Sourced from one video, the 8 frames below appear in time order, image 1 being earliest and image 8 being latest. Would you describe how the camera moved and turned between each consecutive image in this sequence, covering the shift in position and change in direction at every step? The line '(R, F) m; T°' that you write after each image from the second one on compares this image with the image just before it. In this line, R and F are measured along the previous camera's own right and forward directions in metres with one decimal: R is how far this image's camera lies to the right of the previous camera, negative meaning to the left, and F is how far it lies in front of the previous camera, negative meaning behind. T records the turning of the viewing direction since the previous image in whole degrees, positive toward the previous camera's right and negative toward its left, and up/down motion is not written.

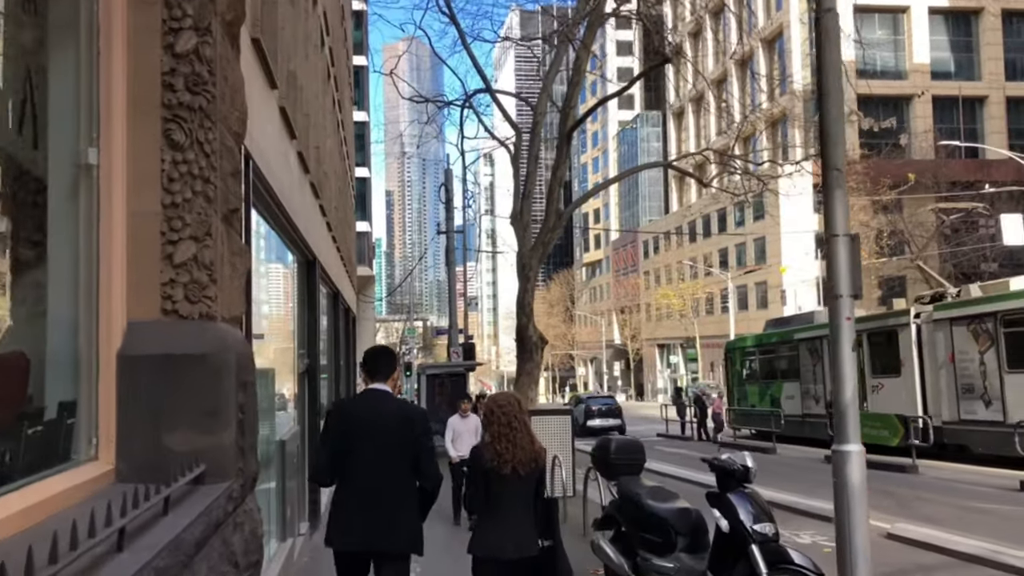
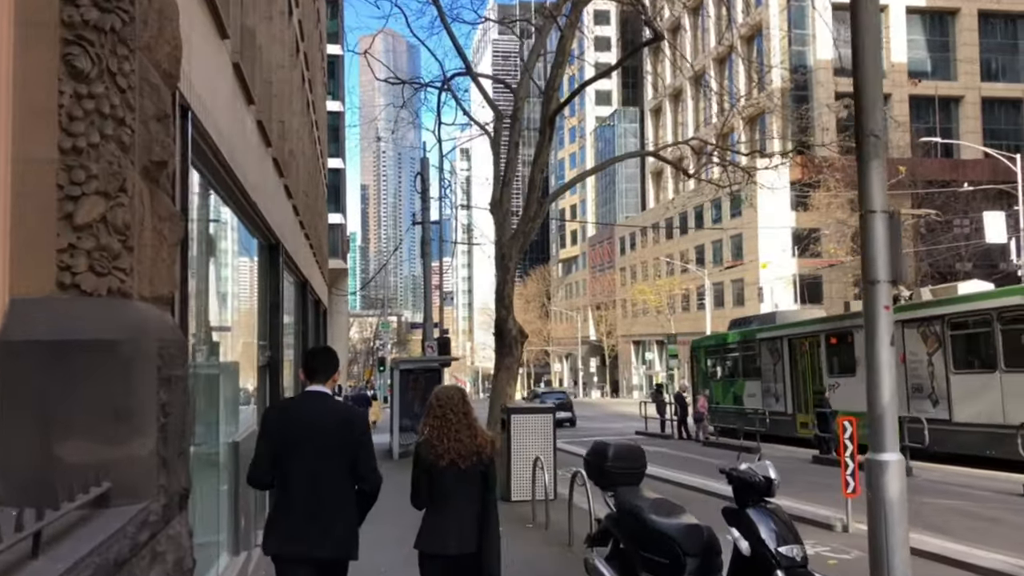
(-0.1, +0.6) m; +2°
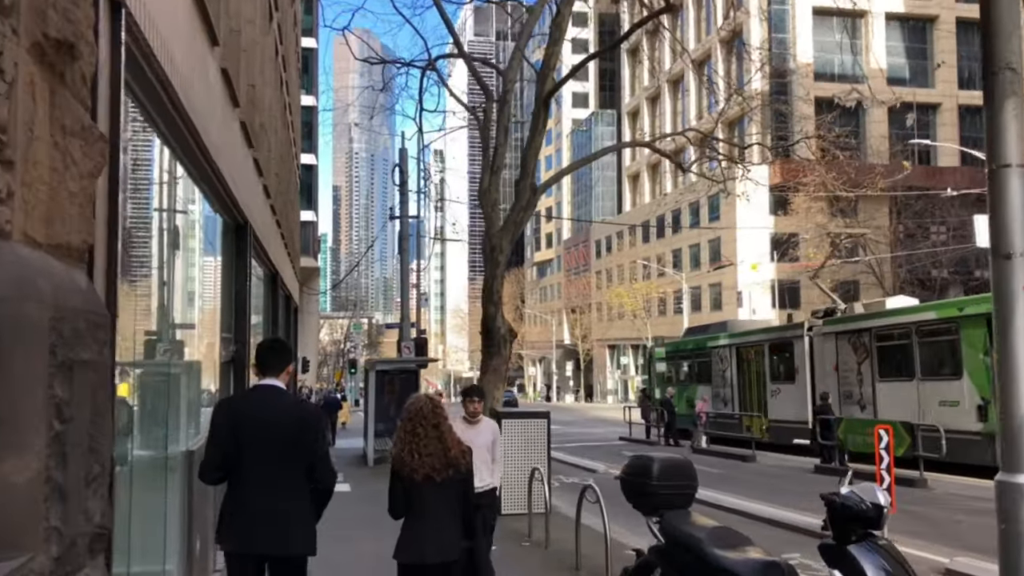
(-0.2, +0.9) m; +2°
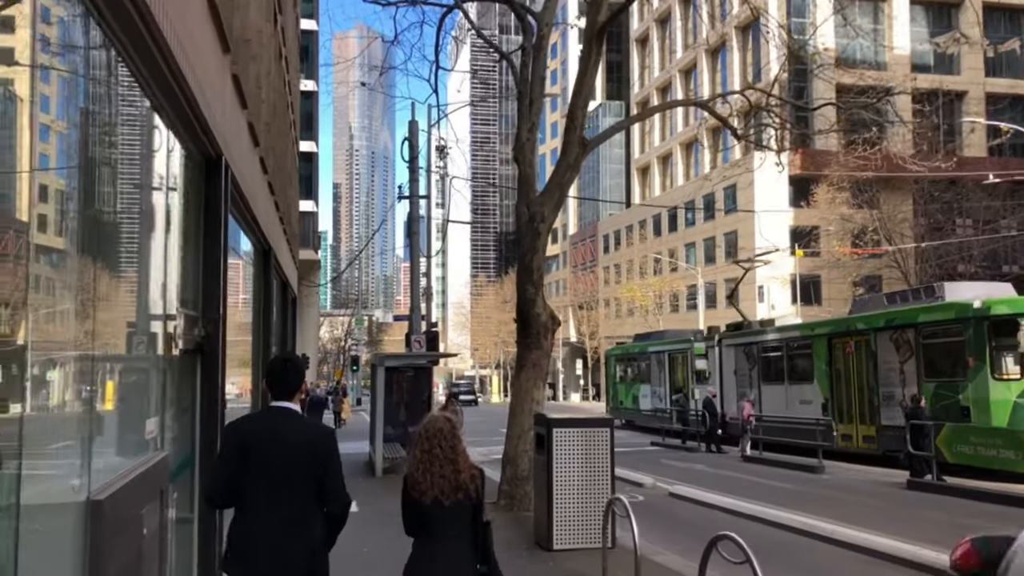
(-0.5, +2.0) m; 0°
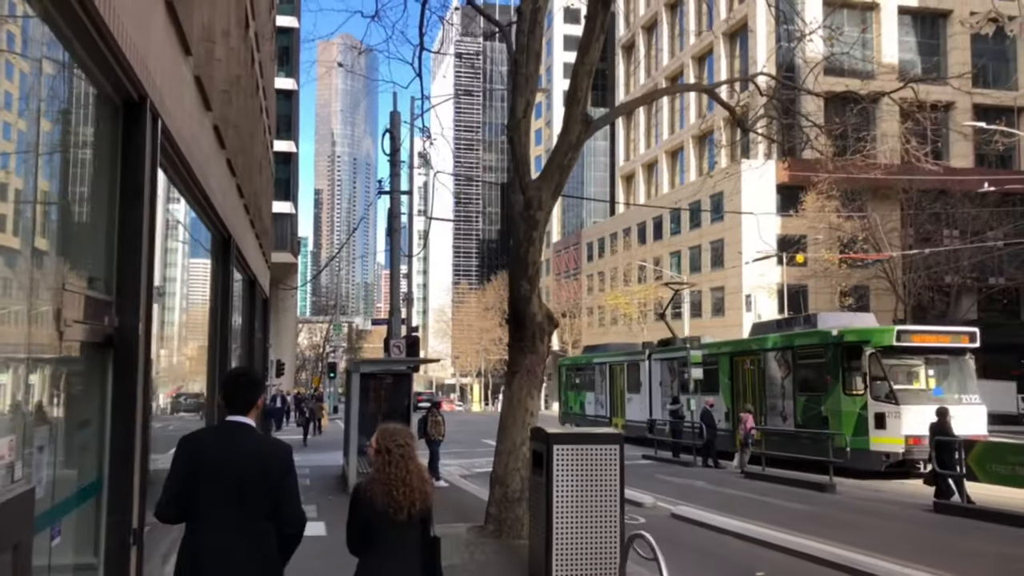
(-0.1, +1.0) m; +1°
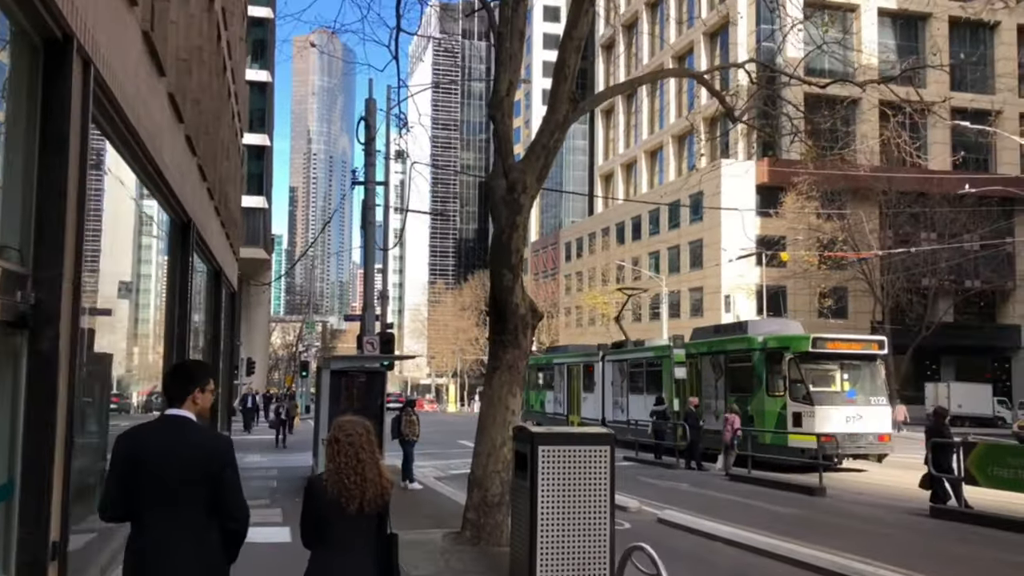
(0.0, +0.5) m; +2°
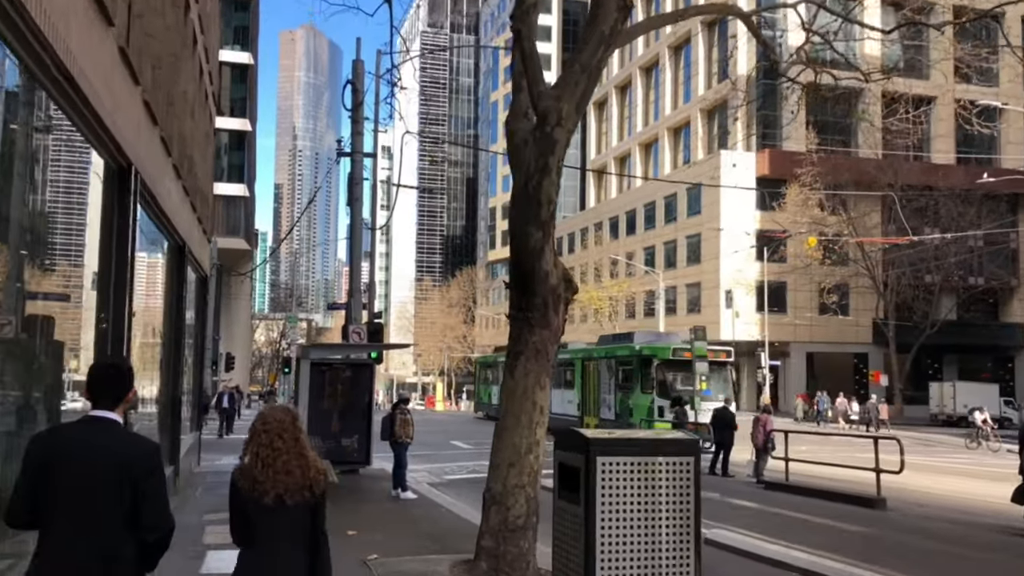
(-0.3, +1.6) m; +1°
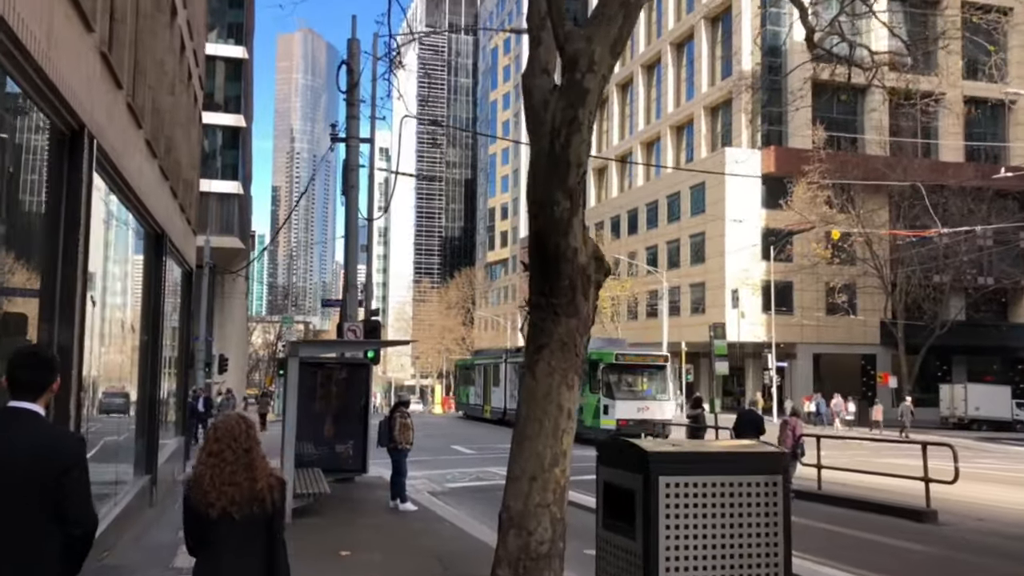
(-0.1, +0.9) m; 0°
